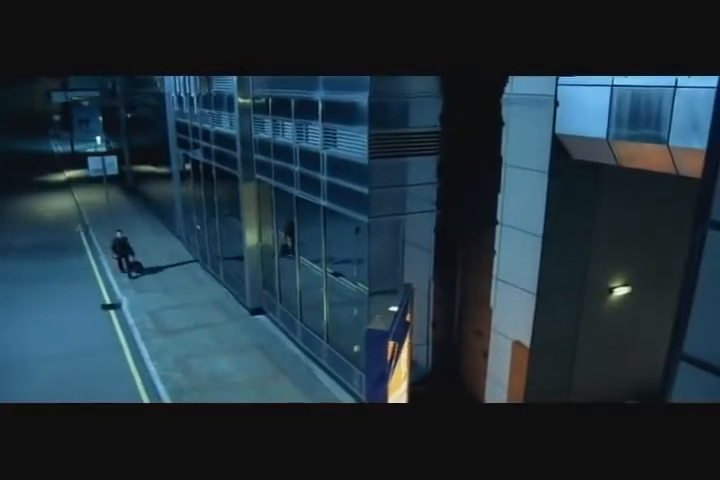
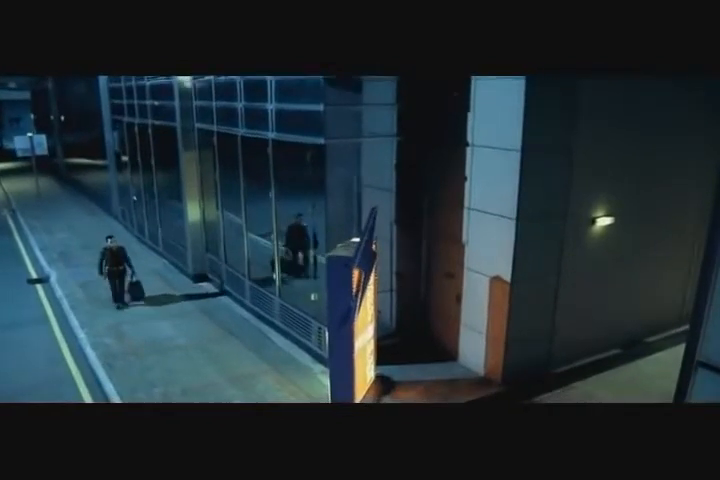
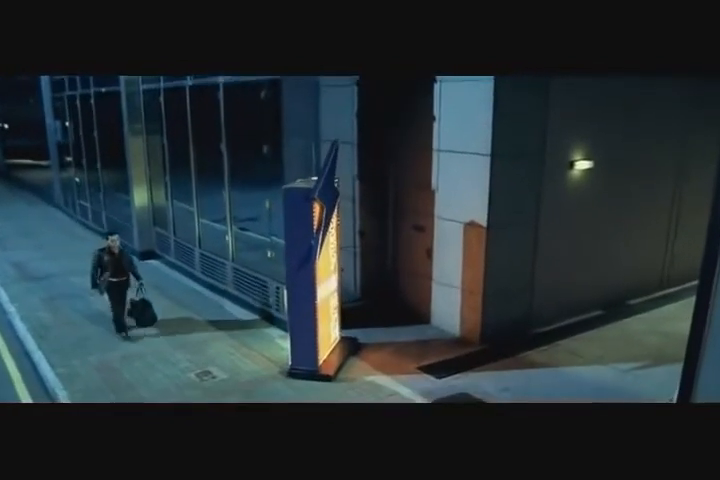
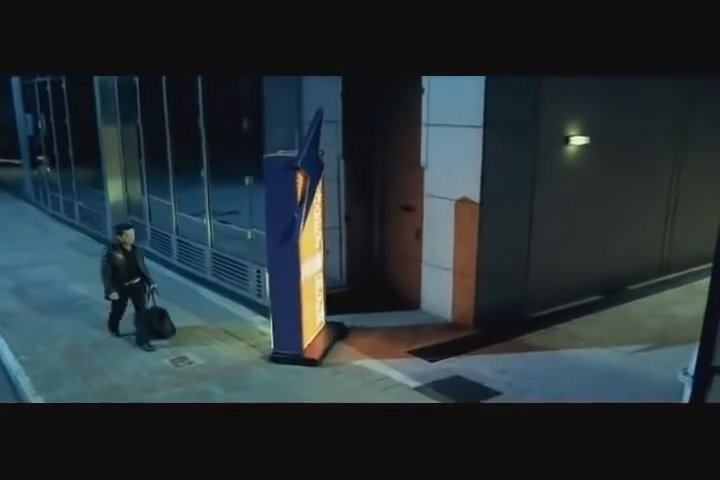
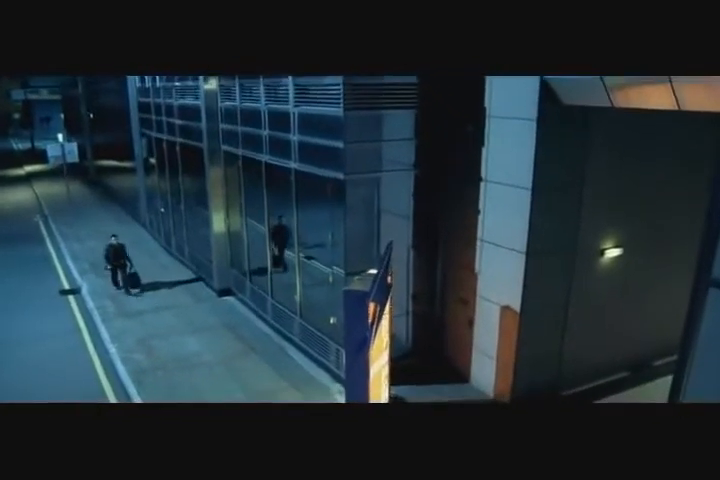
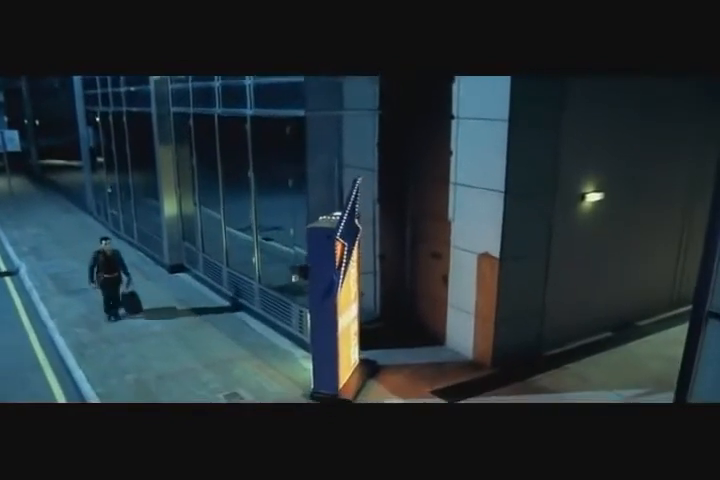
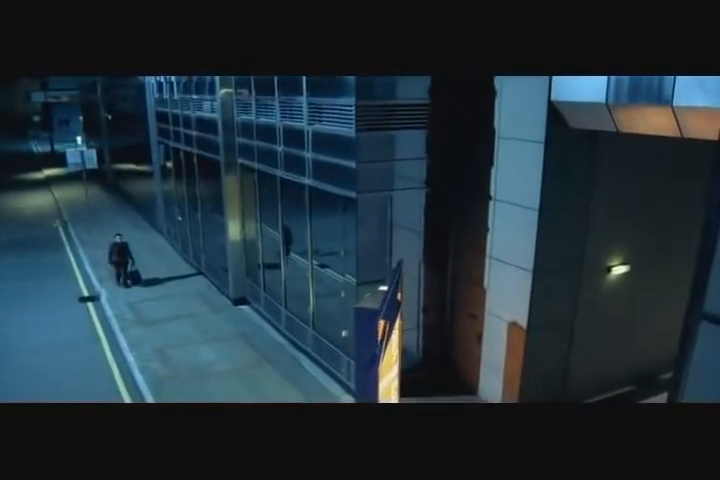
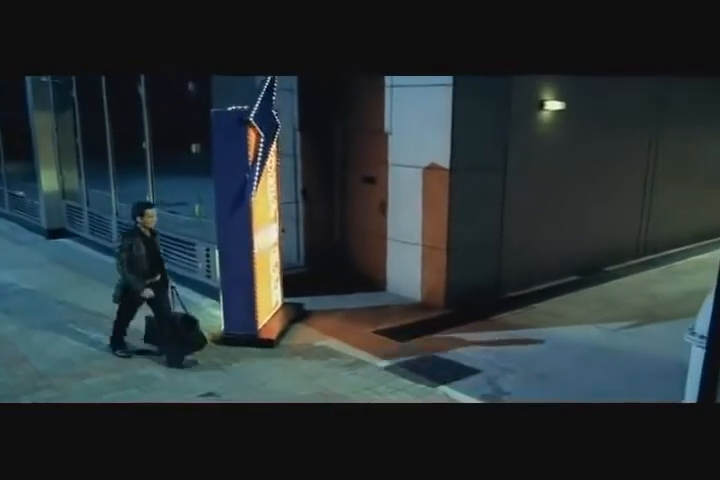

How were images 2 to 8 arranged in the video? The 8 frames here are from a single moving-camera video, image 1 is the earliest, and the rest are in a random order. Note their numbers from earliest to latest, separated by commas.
7, 5, 2, 6, 3, 4, 8
